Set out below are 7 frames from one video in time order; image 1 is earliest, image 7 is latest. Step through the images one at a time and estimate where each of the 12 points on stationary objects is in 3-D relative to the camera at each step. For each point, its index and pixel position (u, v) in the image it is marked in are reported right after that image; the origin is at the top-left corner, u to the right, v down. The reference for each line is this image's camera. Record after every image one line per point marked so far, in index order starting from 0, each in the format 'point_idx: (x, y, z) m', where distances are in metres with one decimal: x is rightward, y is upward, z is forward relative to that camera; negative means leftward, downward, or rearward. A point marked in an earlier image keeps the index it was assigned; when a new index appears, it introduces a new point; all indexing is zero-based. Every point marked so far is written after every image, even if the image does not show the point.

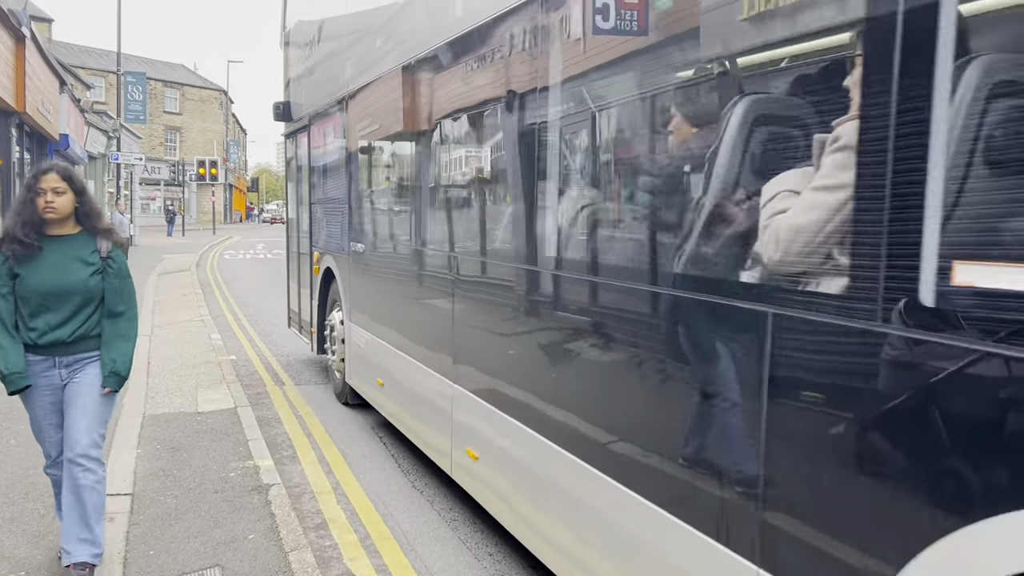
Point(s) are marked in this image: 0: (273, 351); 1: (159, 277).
0: (-2.2, -0.6, +8.3) m
1: (-7.1, +0.2, +17.6) m
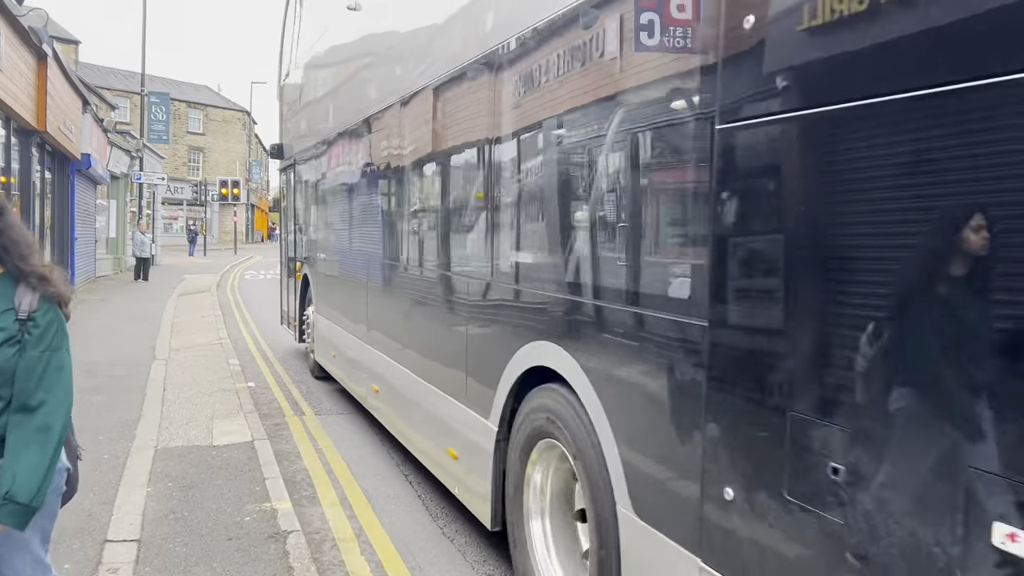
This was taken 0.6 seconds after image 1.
0: (-2.0, -0.8, +8.0) m
1: (-6.6, -0.2, +17.4) m
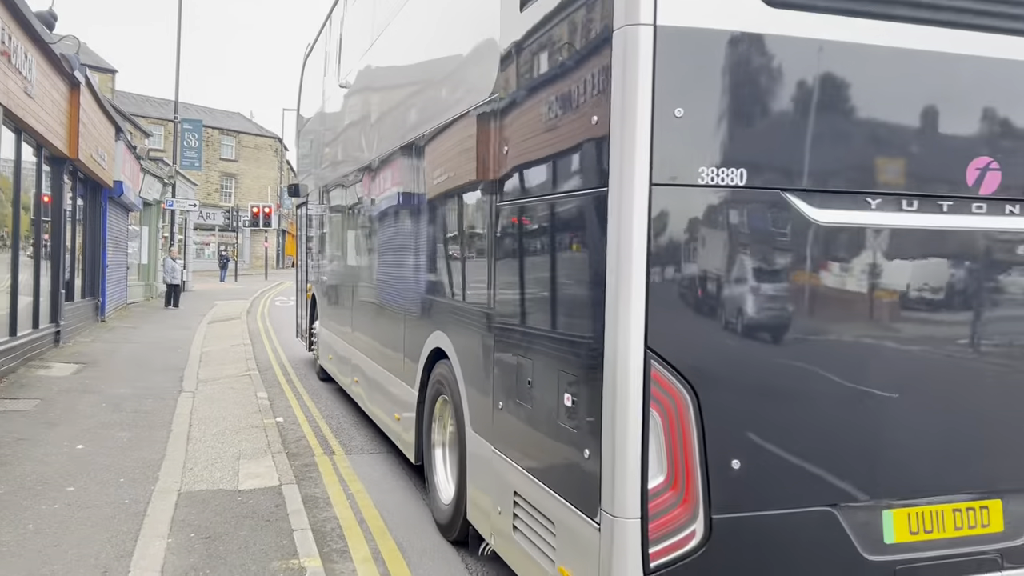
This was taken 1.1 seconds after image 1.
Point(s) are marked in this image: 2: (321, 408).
0: (-1.7, -1.1, +7.7) m
1: (-6.0, -0.7, +17.3) m
2: (-1.7, -1.1, +7.8) m
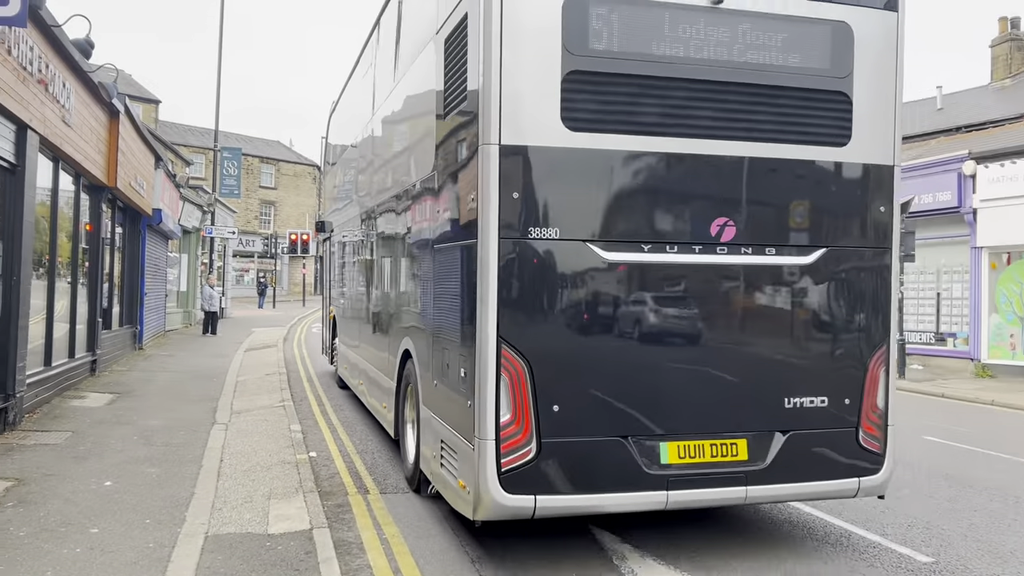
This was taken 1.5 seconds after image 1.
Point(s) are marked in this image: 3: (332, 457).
0: (-1.3, -1.3, +7.5) m
1: (-5.2, -1.3, +17.2) m
2: (-1.3, -1.3, +7.6) m
3: (-1.4, -1.3, +6.9) m
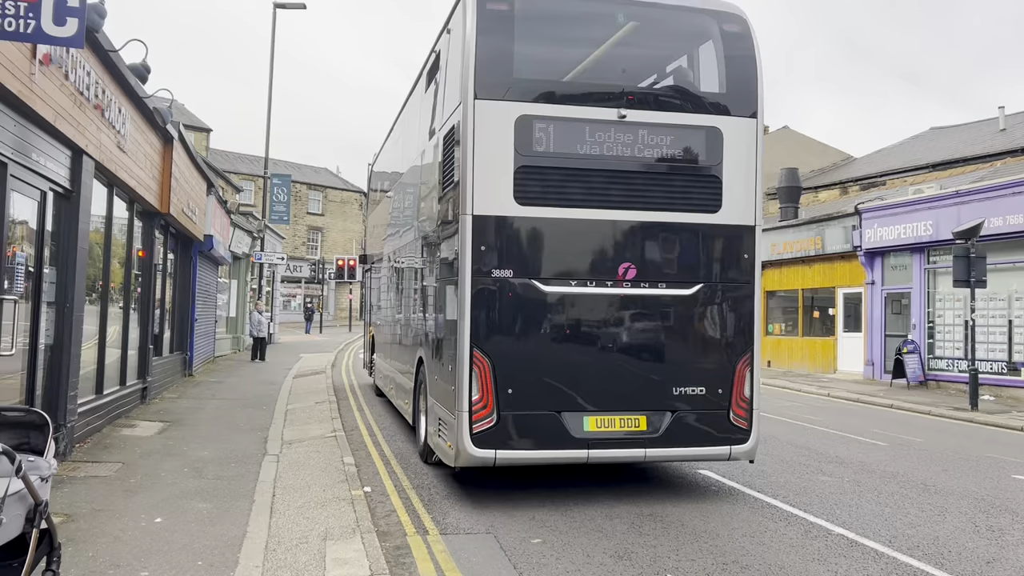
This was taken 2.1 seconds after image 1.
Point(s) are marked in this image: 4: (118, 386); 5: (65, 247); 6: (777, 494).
0: (-0.8, -1.6, +7.2) m
1: (-4.2, -1.8, +17.1) m
2: (-0.8, -1.6, +7.3) m
3: (-0.9, -1.5, +6.6) m
4: (-4.7, -1.2, +10.5) m
5: (-3.8, +0.3, +7.4) m
6: (+2.1, -1.6, +6.9) m
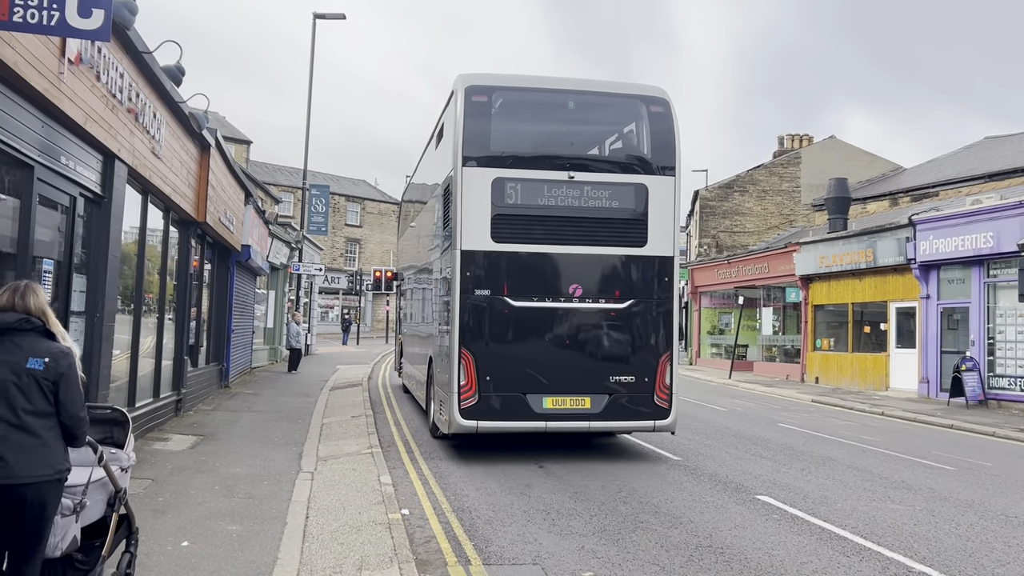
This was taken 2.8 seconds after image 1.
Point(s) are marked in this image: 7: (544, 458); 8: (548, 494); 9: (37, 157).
0: (-0.5, -1.7, +6.8) m
1: (-3.5, -2.0, +16.8) m
2: (-0.5, -1.7, +6.9) m
3: (-0.6, -1.6, +6.2) m
4: (-4.2, -1.3, +10.3) m
5: (-3.4, +0.3, +7.1) m
6: (+2.4, -1.7, +6.4) m
7: (+0.3, -1.7, +9.1) m
8: (+0.3, -1.7, +7.2) m
9: (-3.1, +0.8, +5.7) m
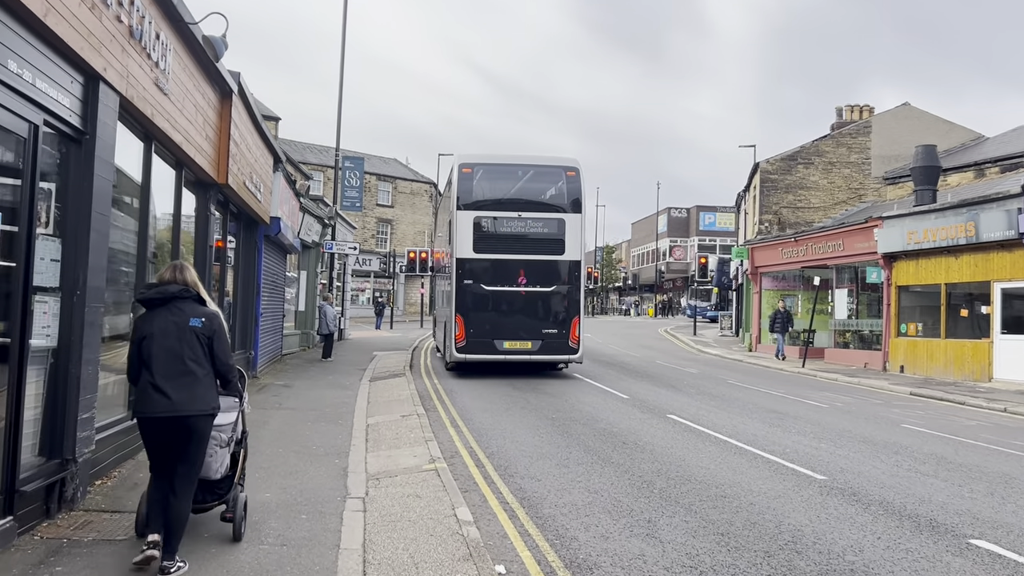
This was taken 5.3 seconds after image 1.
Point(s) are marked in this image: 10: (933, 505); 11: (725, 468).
0: (+0.3, -1.5, +4.9) m
1: (-2.4, -1.6, +15.0) m
2: (+0.3, -1.5, +5.0) m
3: (+0.1, -1.4, +4.3) m
4: (-3.4, -1.0, +8.5) m
5: (-2.6, +0.5, +5.3) m
6: (+3.2, -1.5, +4.5) m
7: (+1.1, -1.5, +7.2) m
8: (+1.0, -1.5, +5.3) m
9: (-2.4, +1.0, +3.8) m
10: (+3.0, -1.5, +6.2) m
11: (+1.8, -1.5, +7.4) m
